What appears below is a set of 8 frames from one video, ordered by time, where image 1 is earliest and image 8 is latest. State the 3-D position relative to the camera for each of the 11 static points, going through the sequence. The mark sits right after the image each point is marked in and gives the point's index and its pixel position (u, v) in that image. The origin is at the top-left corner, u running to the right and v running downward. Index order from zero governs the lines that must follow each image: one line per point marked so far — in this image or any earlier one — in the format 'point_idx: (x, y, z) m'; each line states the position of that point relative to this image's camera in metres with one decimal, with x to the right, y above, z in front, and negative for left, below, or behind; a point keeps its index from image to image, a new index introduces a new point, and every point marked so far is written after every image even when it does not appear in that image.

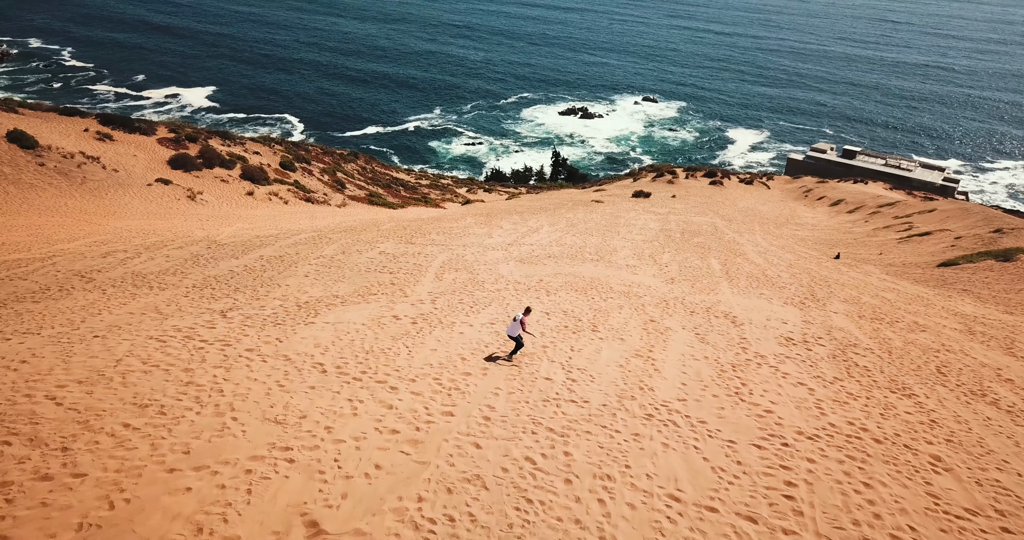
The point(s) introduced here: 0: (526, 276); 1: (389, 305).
0: (+0.3, -0.2, +19.3) m
1: (-2.3, -0.7, +14.2) m
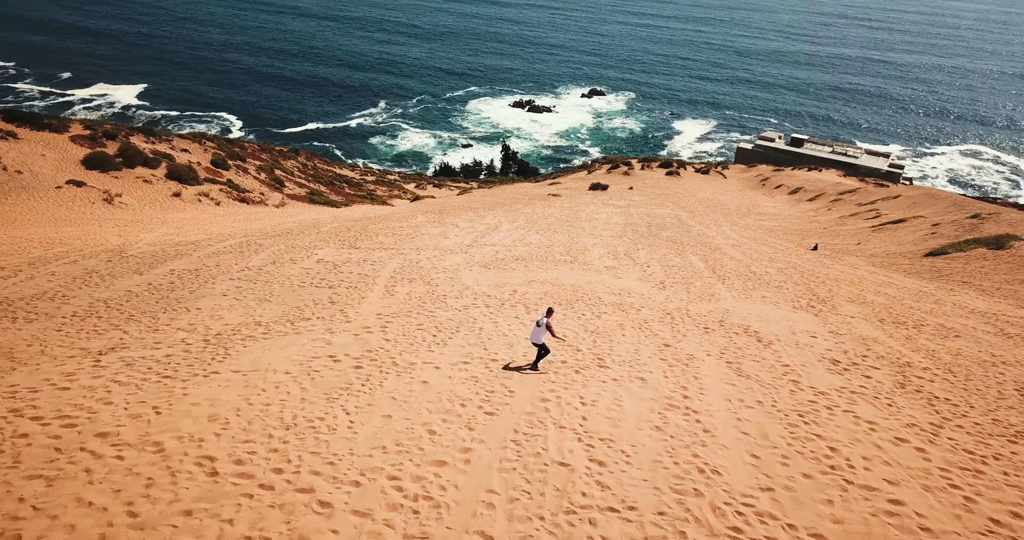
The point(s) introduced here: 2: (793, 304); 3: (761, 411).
0: (-0.4, -0.4, +16.2) m
1: (-2.6, -1.0, +10.9) m
2: (+6.7, -0.8, +18.2) m
3: (+2.7, -1.5, +8.2) m
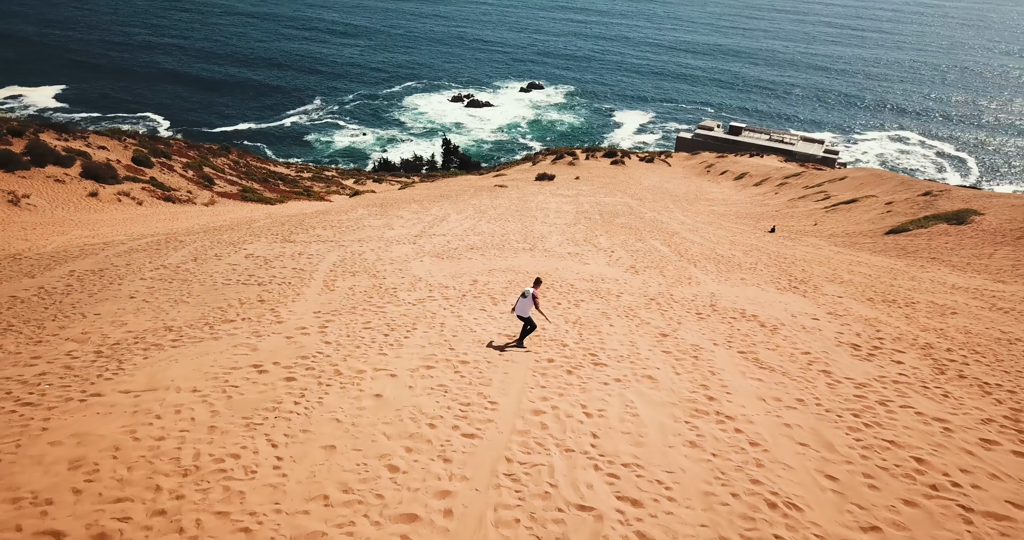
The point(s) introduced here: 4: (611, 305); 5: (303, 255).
0: (-1.2, -0.2, +14.2) m
1: (-3.0, -0.8, +8.8) m
2: (+5.8, -0.4, +16.8) m
3: (+2.5, -1.2, +6.5) m
4: (+1.5, -0.5, +11.4) m
5: (-4.8, +0.3, +17.7) m
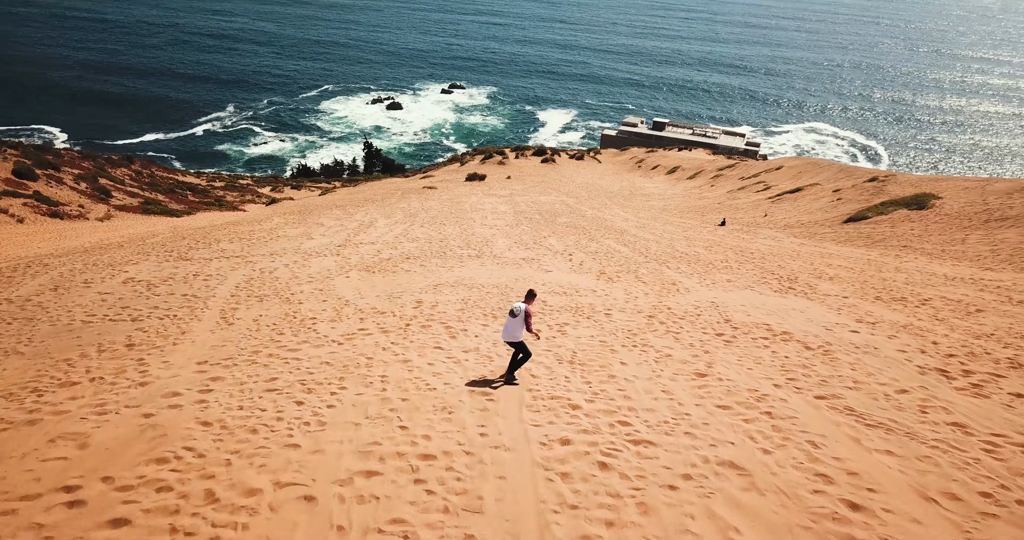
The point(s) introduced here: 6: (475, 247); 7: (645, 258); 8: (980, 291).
0: (-1.8, -0.4, +11.2) m
1: (-3.1, -1.2, +5.6) m
2: (+4.8, -0.3, +14.4) m
3: (+2.6, -1.3, +3.8) m
4: (+1.1, -0.7, +8.6) m
5: (-5.8, -0.1, +14.3) m
6: (-1.0, +0.6, +19.4) m
7: (+3.2, +0.3, +18.7) m
8: (+9.4, -0.4, +15.2) m
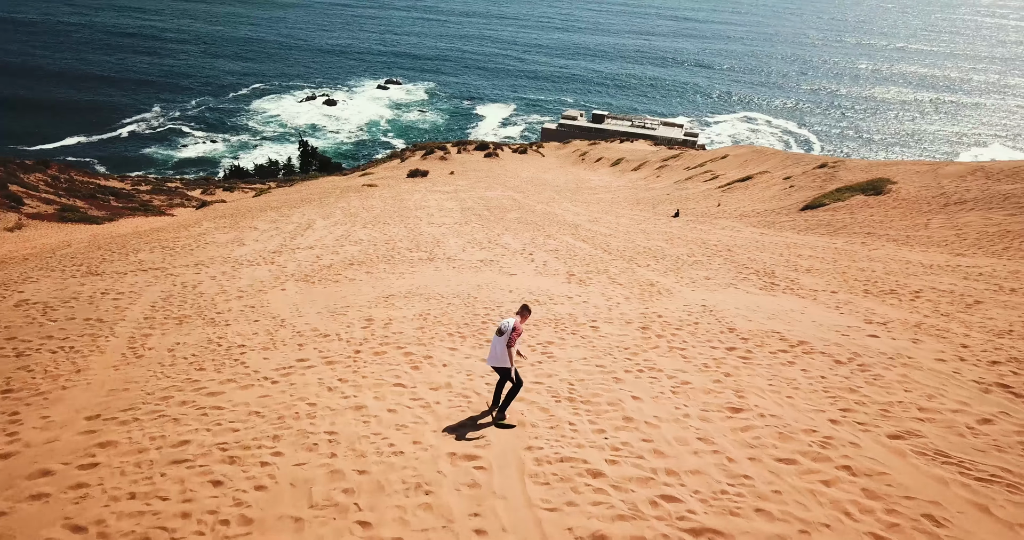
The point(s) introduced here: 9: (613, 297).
0: (-2.3, -0.6, +9.5) m
1: (-3.1, -1.4, +3.9) m
2: (+4.1, -0.3, +13.3) m
3: (+2.7, -1.3, +2.5) m
4: (+0.8, -0.8, +7.2) m
5: (-6.5, -0.4, +12.3) m
6: (-2.0, +0.5, +17.8) m
7: (+2.2, +0.3, +17.4) m
8: (+8.6, -0.2, +14.4) m
9: (+1.4, -0.4, +10.7) m
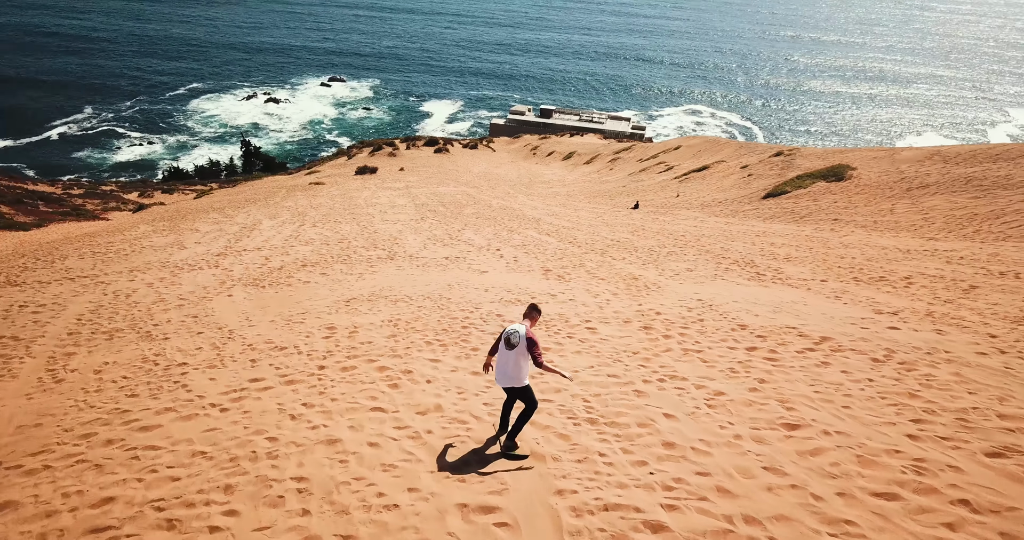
0: (-2.5, -0.6, +8.4) m
1: (-2.9, -1.5, +2.7) m
2: (+3.7, -0.1, +12.5) m
3: (+3.0, -1.2, +1.7) m
4: (+0.8, -0.7, +6.2) m
5: (-6.9, -0.5, +10.9) m
6: (-2.8, +0.5, +16.6) m
7: (+1.4, +0.5, +16.5) m
8: (+8.0, +0.1, +13.9) m
9: (+1.1, -0.3, +9.7) m
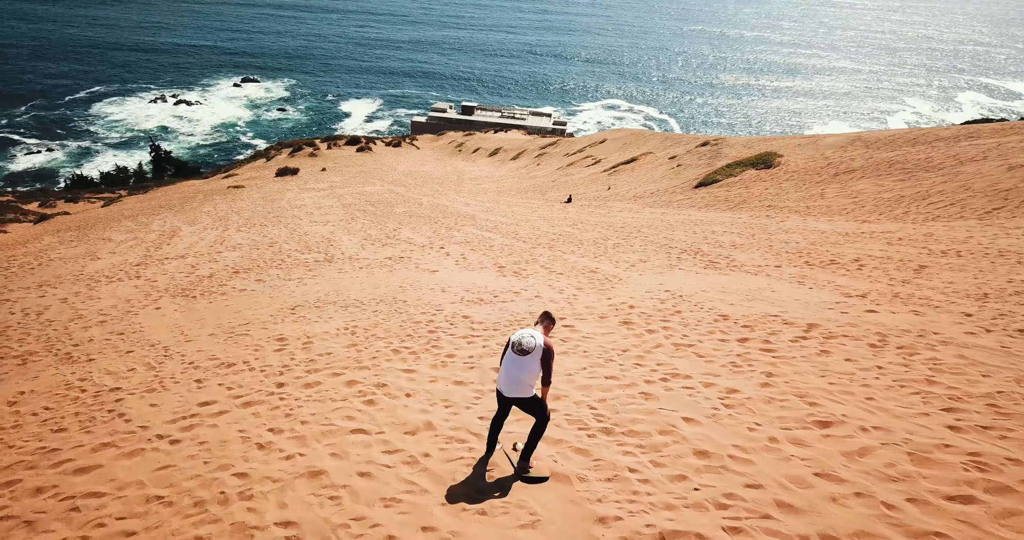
0: (-2.8, -0.7, +7.6) m
1: (-2.7, -1.5, +1.9) m
2: (+2.9, +0.1, +12.3) m
3: (+3.3, -1.1, +1.5) m
4: (+0.6, -0.7, +5.8) m
5: (-7.4, -0.8, +9.6) m
6: (-4.0, +0.4, +15.8) m
7: (+0.3, +0.6, +16.0) m
8: (+7.1, +0.5, +14.1) m
9: (+0.6, -0.2, +9.3) m
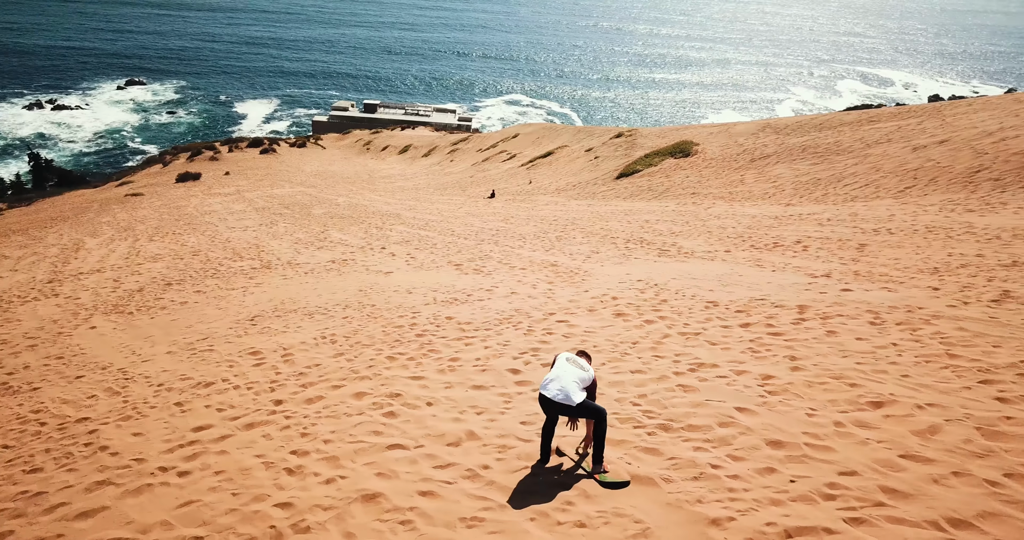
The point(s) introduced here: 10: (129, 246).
0: (-2.9, -0.8, +7.0) m
1: (-2.0, -1.7, +1.3) m
2: (+2.1, +0.3, +12.4) m
3: (+3.9, -0.9, +1.7) m
4: (+0.7, -0.6, +5.6) m
5: (-7.7, -1.1, +8.5) m
6: (-5.1, +0.3, +15.0) m
7: (-1.0, +0.6, +15.8) m
8: (+6.0, +0.8, +14.7) m
9: (+0.3, -0.2, +9.1) m
10: (-9.4, +0.6, +19.2) m
